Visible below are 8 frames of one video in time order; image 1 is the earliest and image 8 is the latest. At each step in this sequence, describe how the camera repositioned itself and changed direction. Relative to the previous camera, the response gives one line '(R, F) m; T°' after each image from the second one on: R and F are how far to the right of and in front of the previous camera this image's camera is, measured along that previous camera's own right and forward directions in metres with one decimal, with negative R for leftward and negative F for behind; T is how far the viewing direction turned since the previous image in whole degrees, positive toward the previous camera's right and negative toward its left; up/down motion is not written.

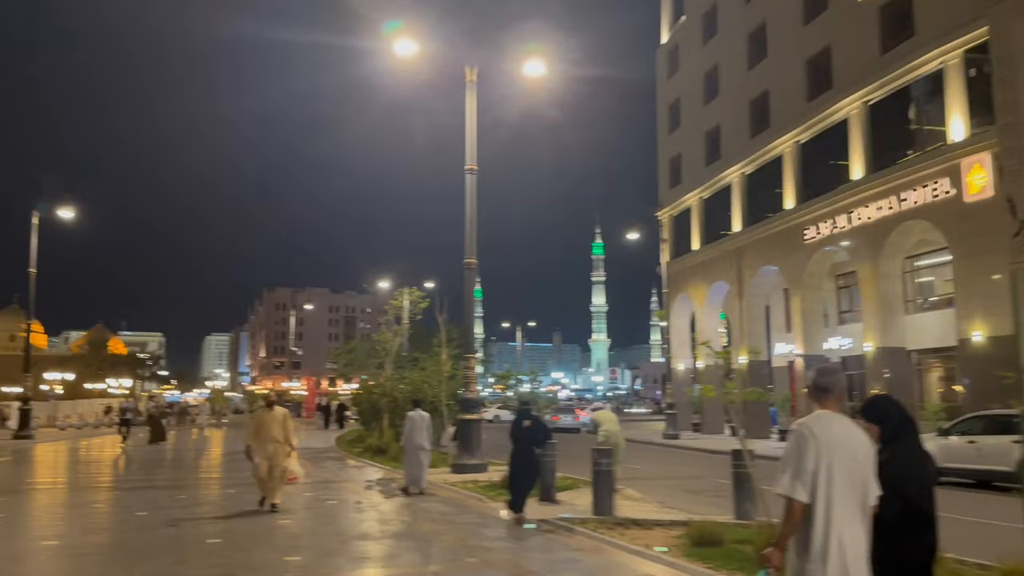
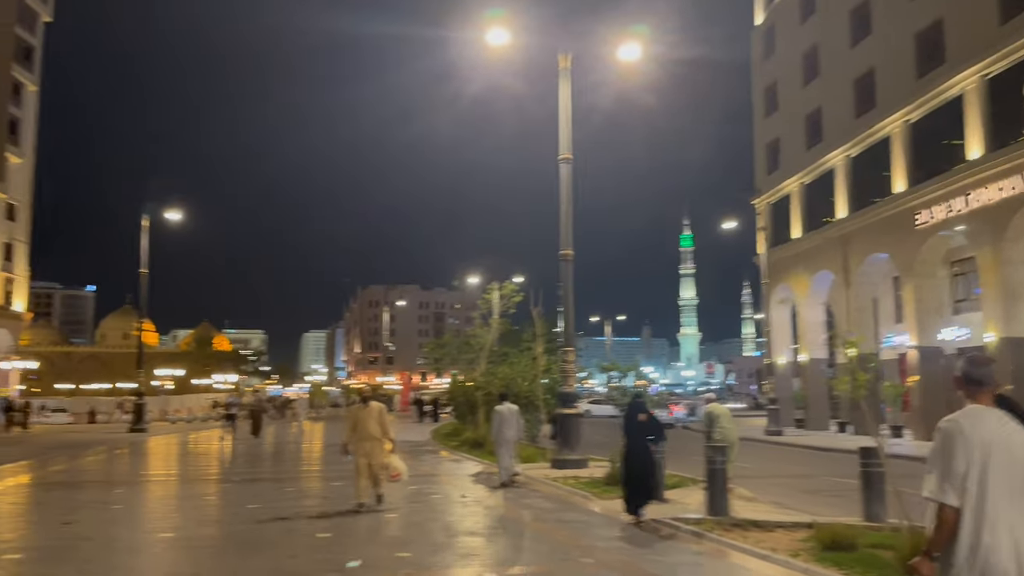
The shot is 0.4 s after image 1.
(-0.2, +0.4) m; -6°
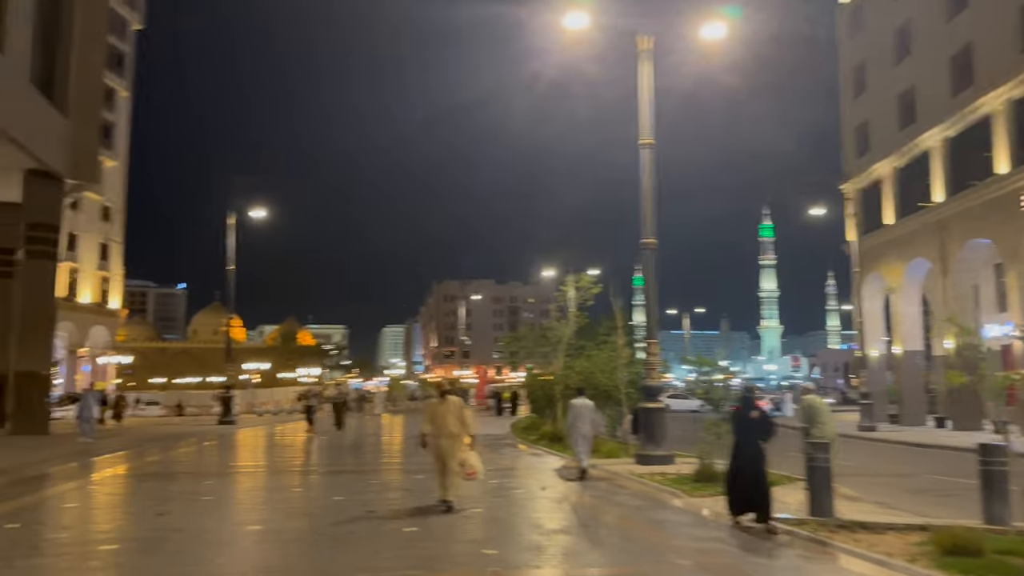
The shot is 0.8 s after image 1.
(-0.1, +0.3) m; -5°
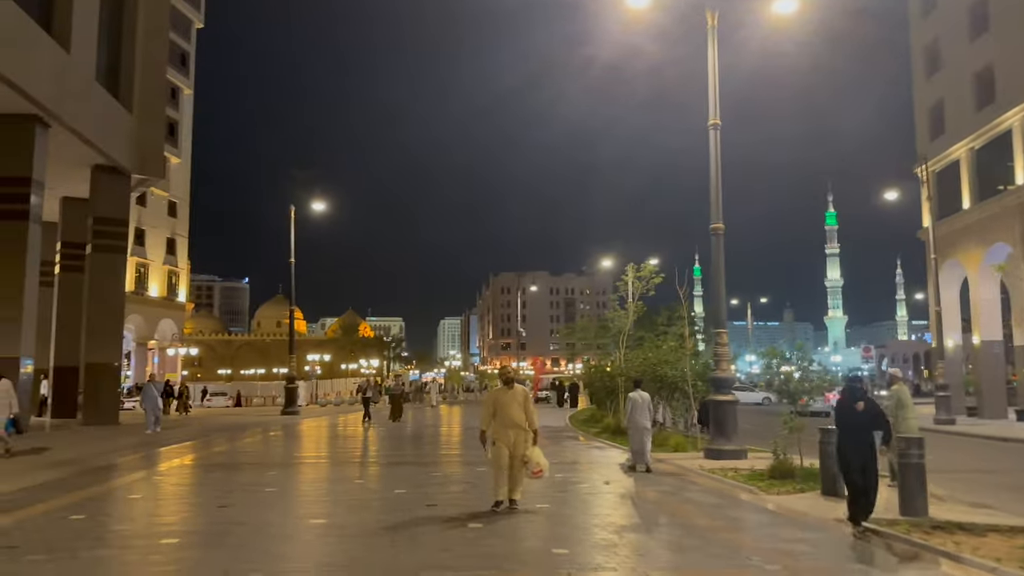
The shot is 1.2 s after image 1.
(-0.1, +0.4) m; -4°
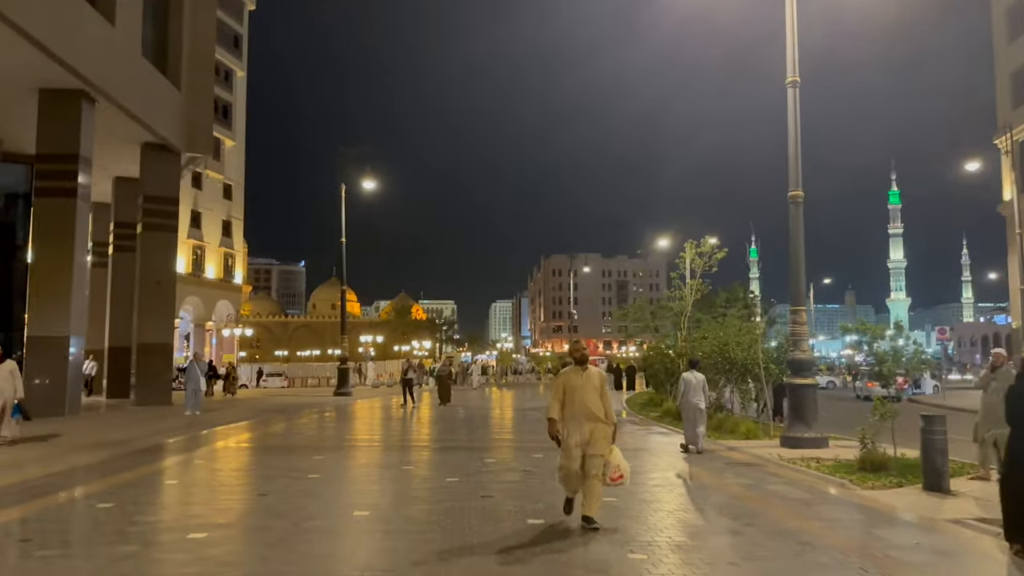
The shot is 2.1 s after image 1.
(-0.1, +1.0) m; -4°
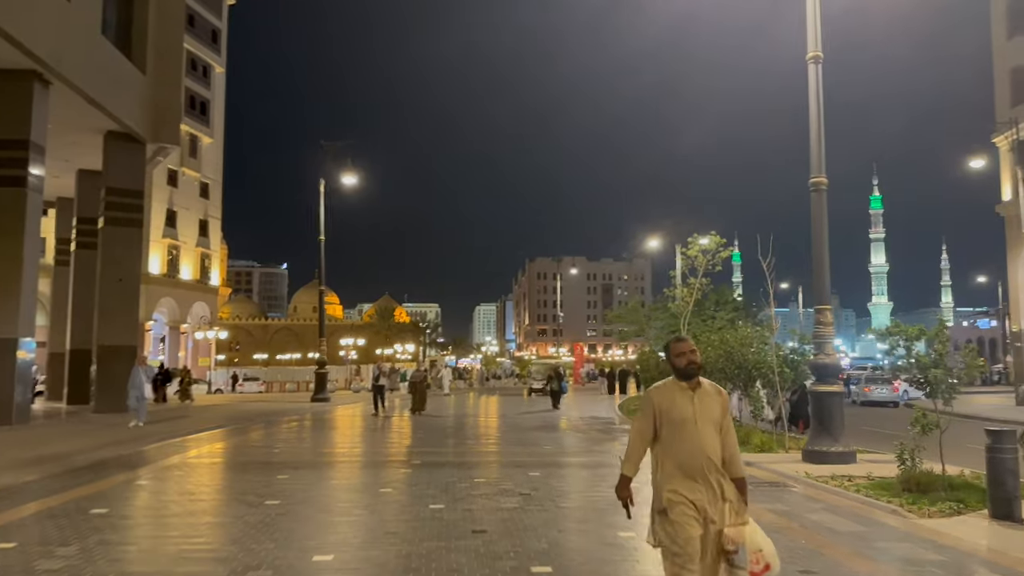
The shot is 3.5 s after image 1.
(-0.1, +1.5) m; +1°
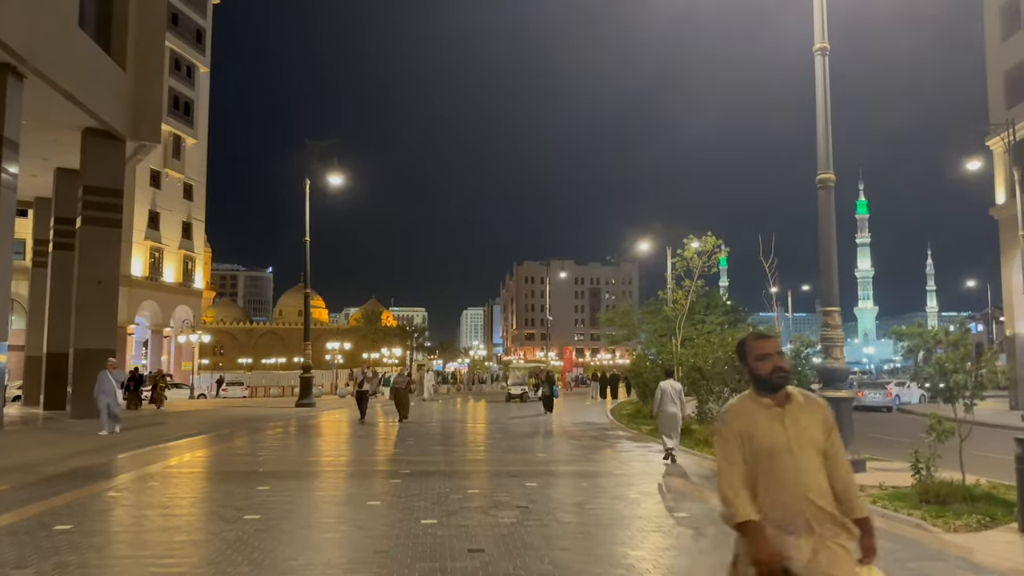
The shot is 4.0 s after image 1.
(-0.1, +0.6) m; +1°
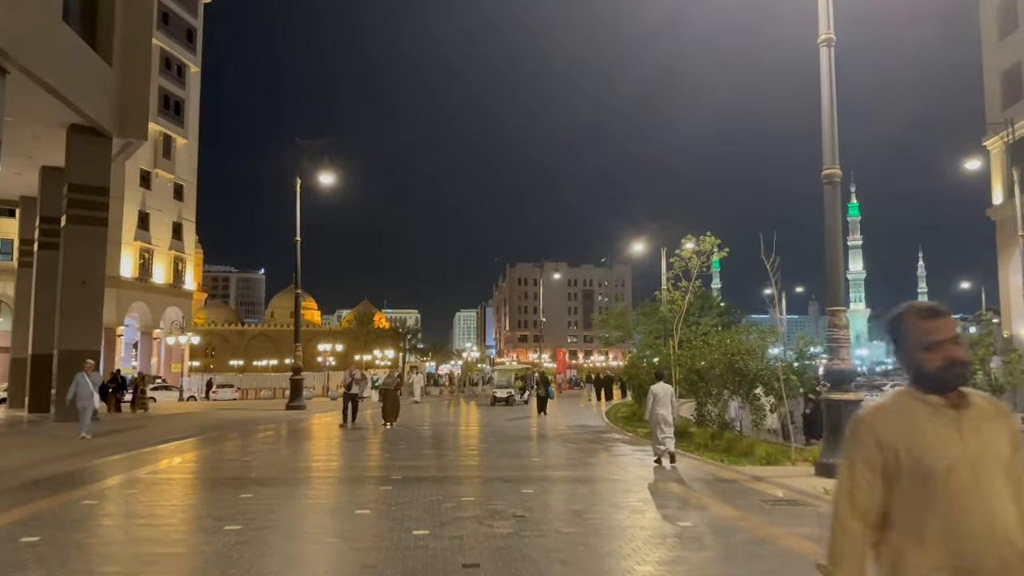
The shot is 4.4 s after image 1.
(0.0, +0.4) m; 0°
